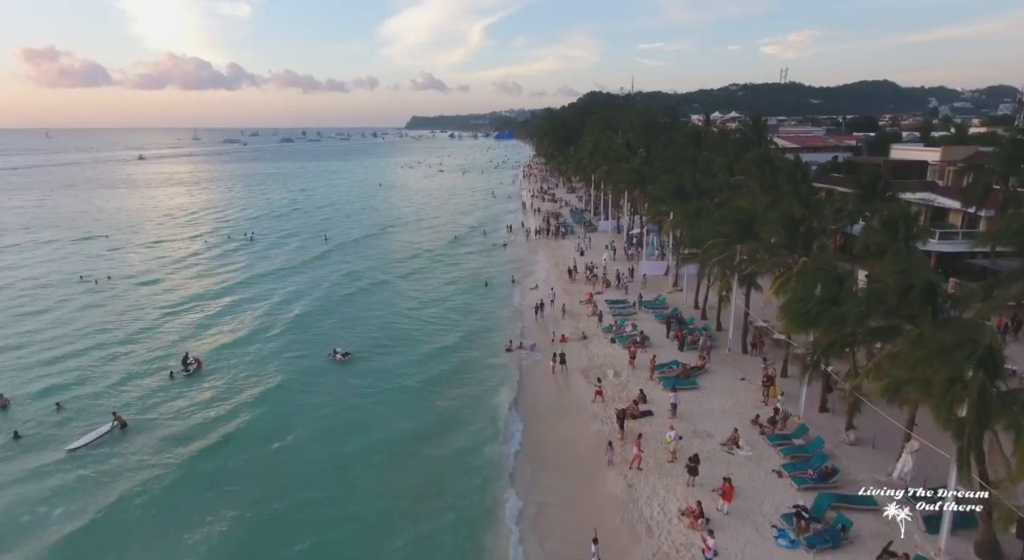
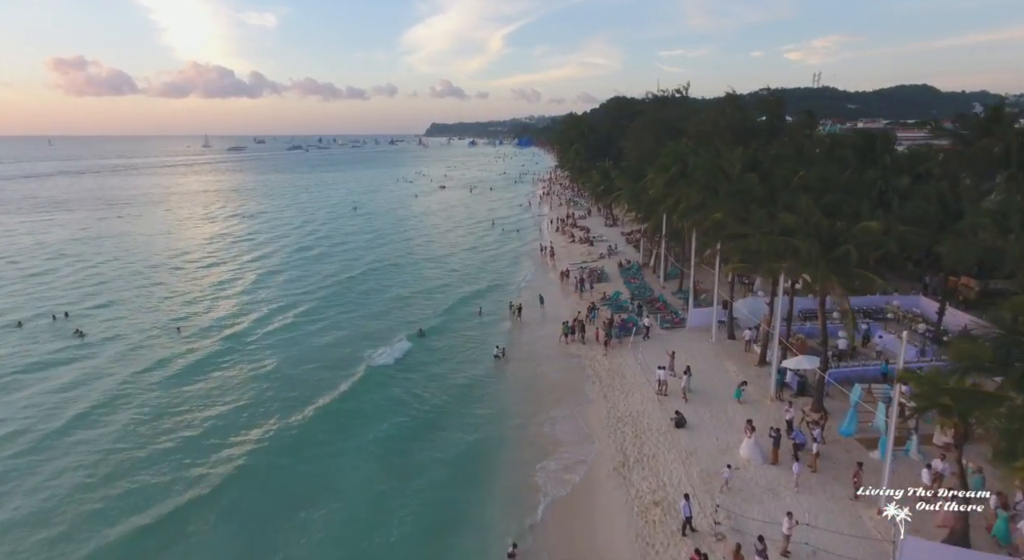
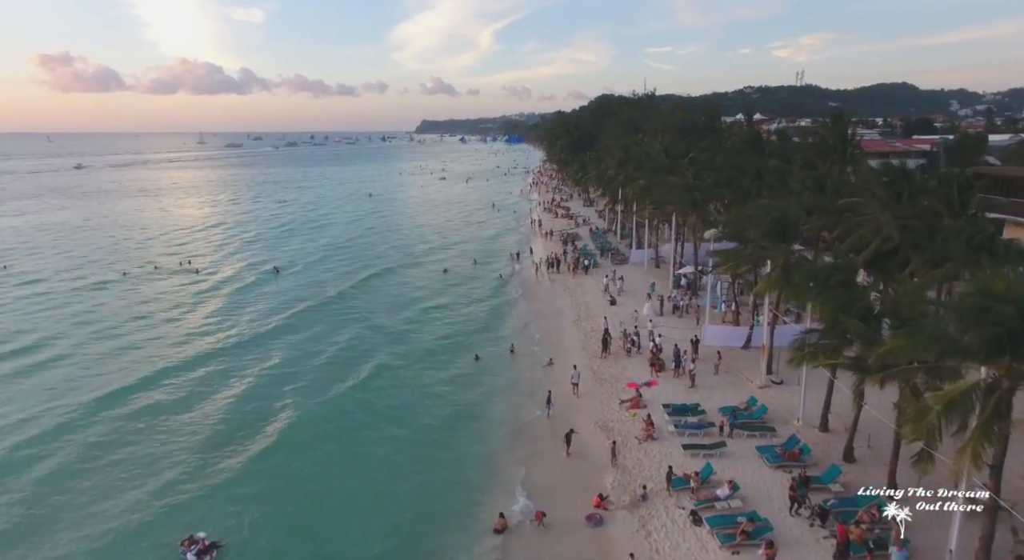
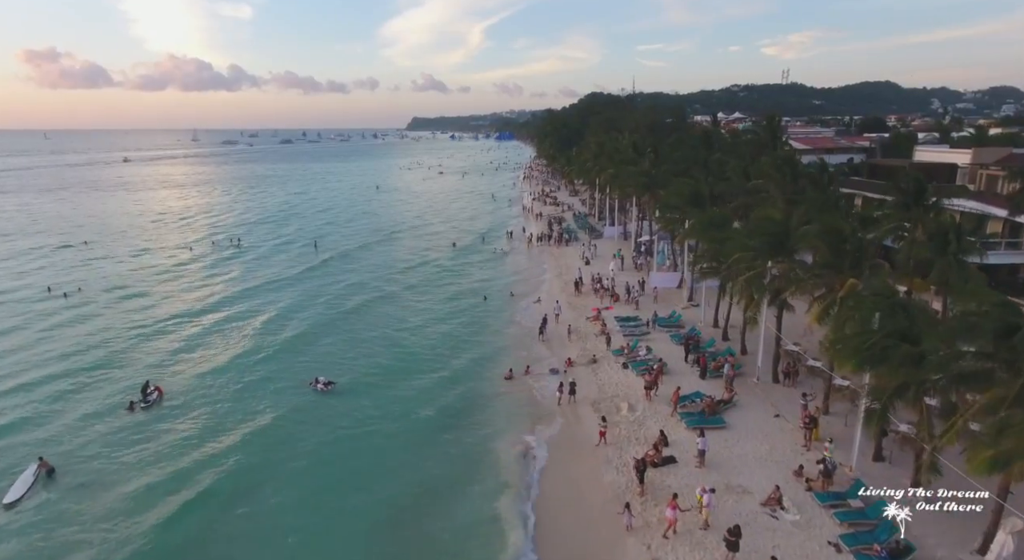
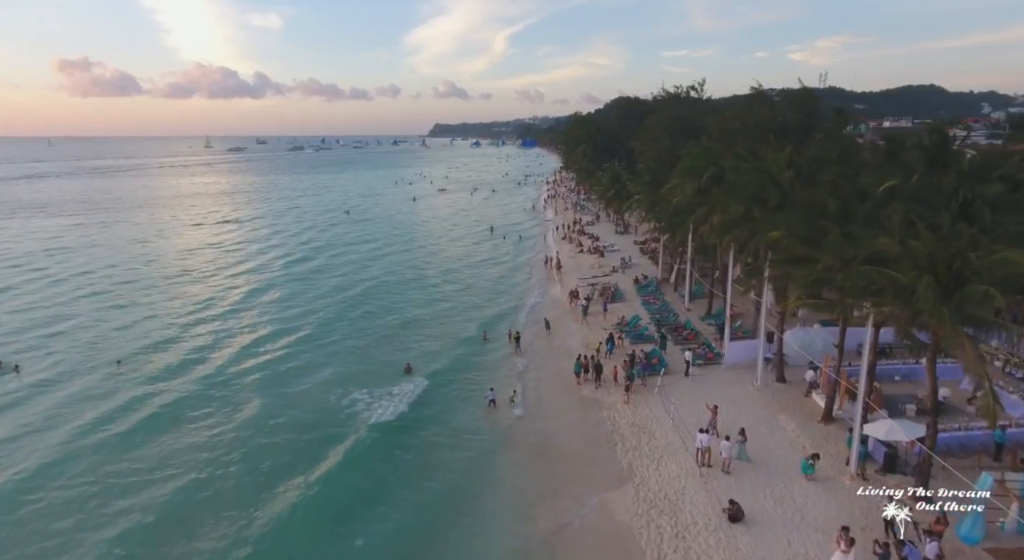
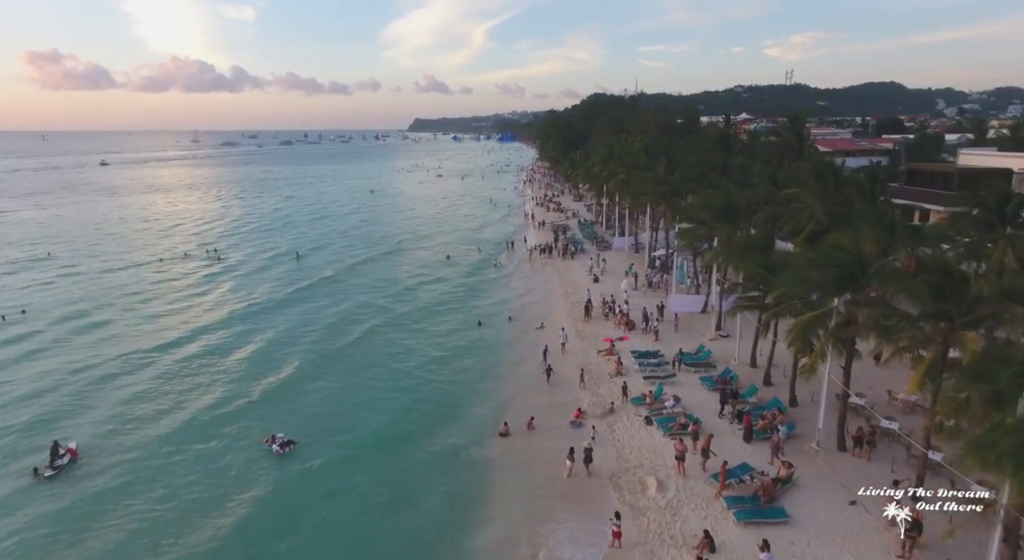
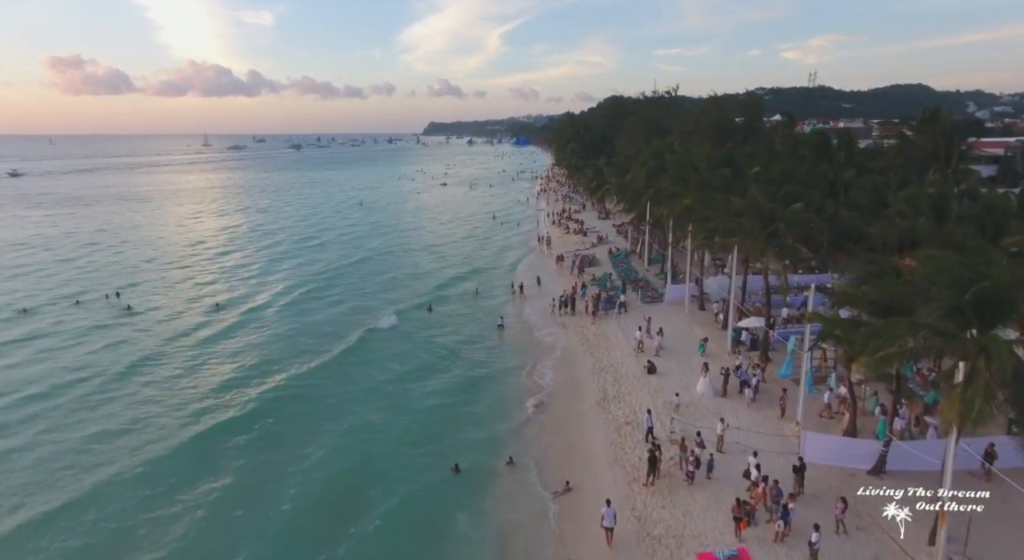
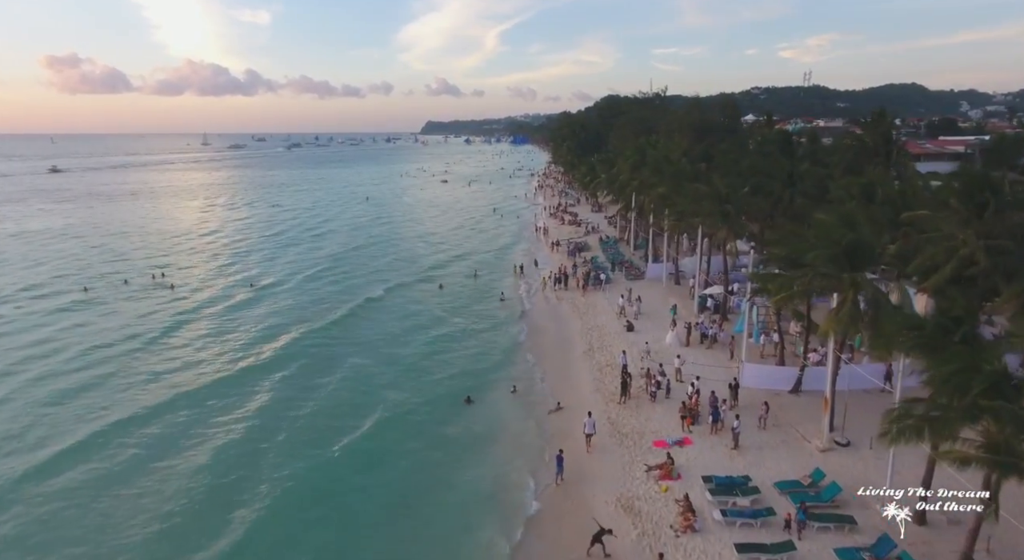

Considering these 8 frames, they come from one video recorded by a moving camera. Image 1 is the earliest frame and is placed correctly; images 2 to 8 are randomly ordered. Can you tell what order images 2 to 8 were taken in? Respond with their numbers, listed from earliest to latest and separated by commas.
4, 6, 3, 8, 7, 2, 5
